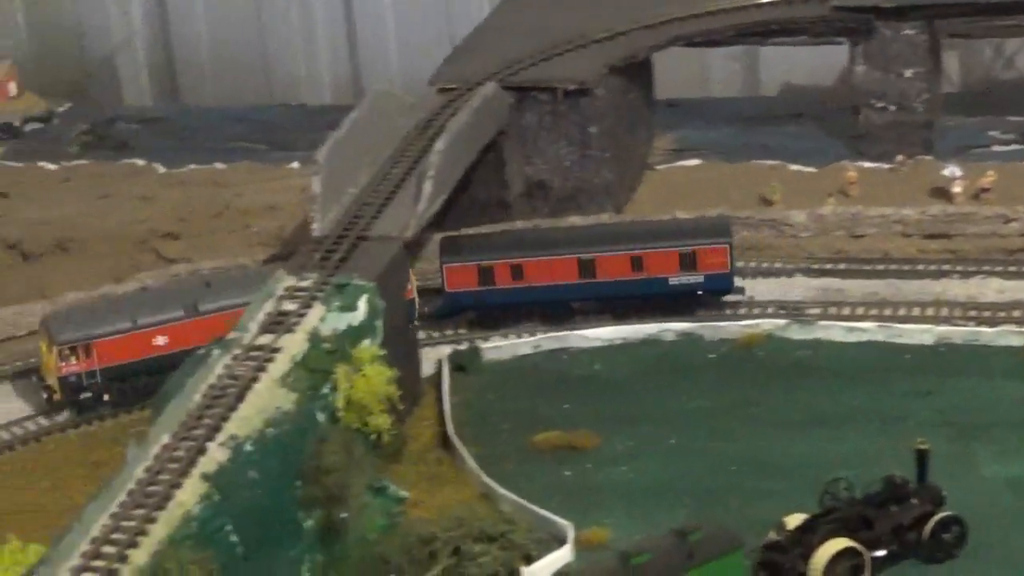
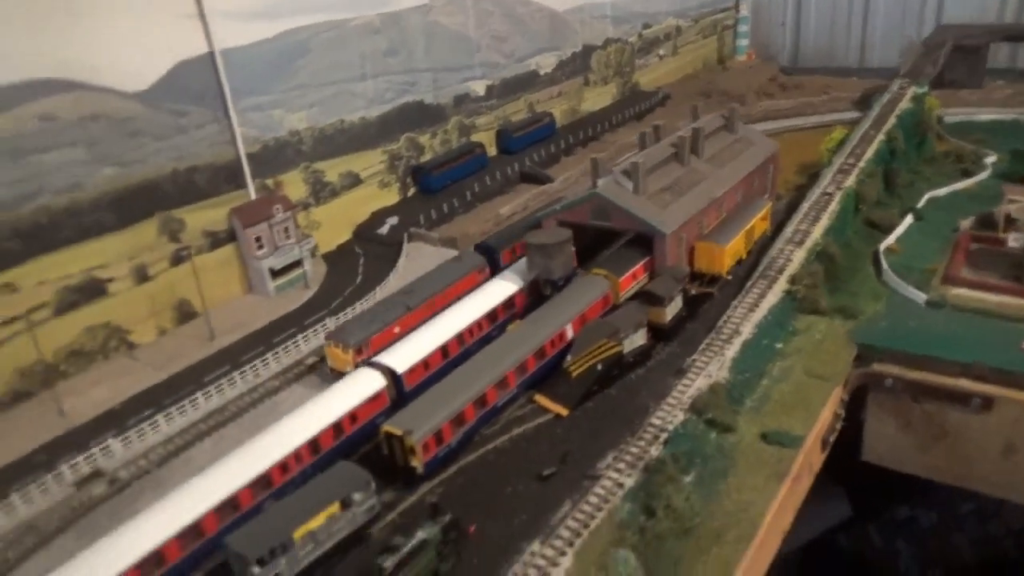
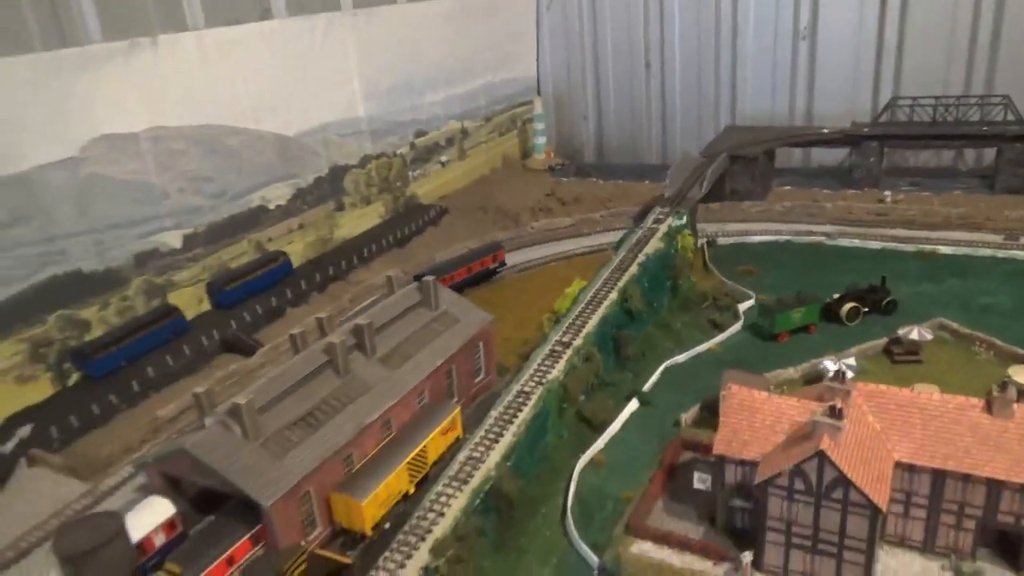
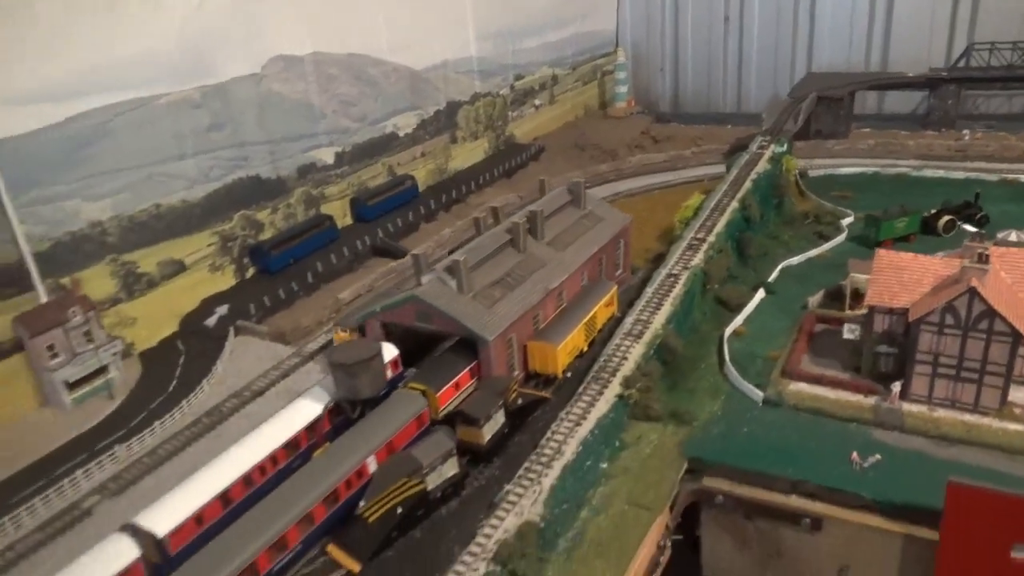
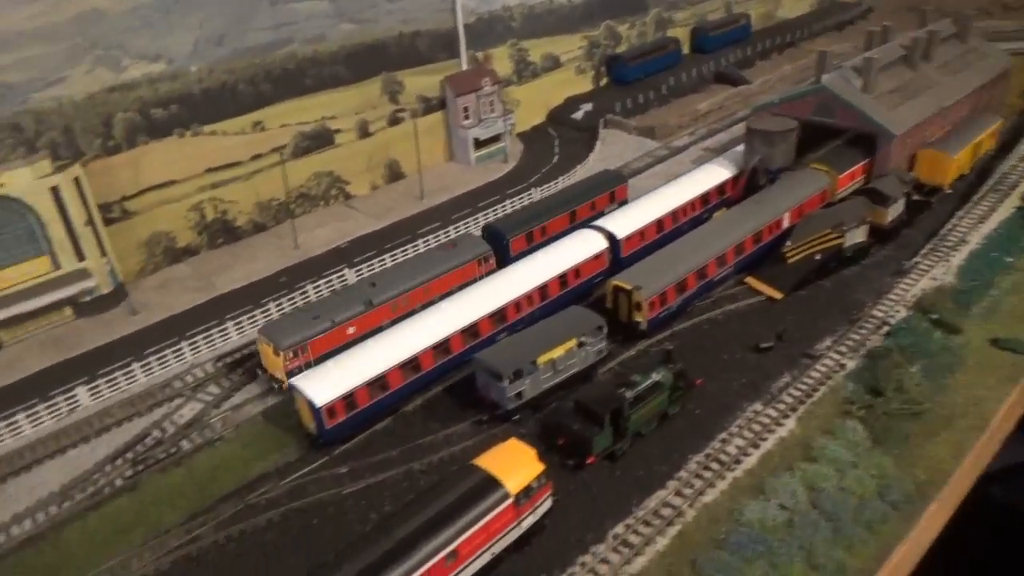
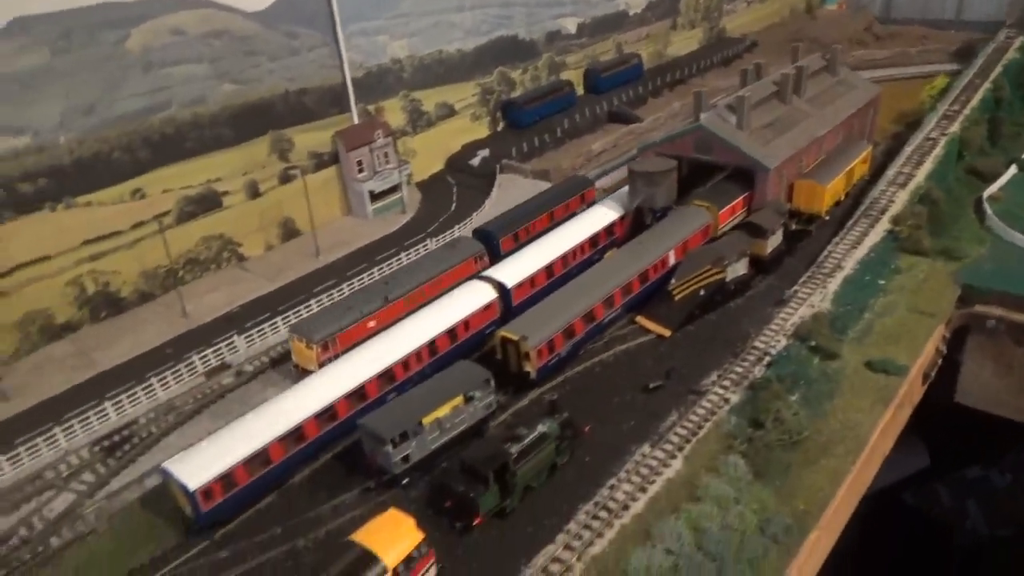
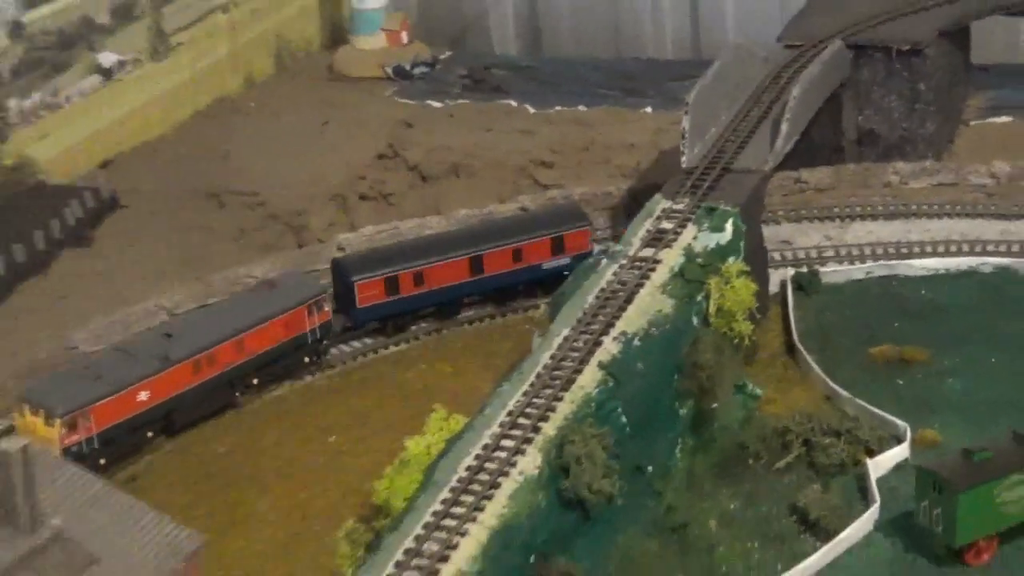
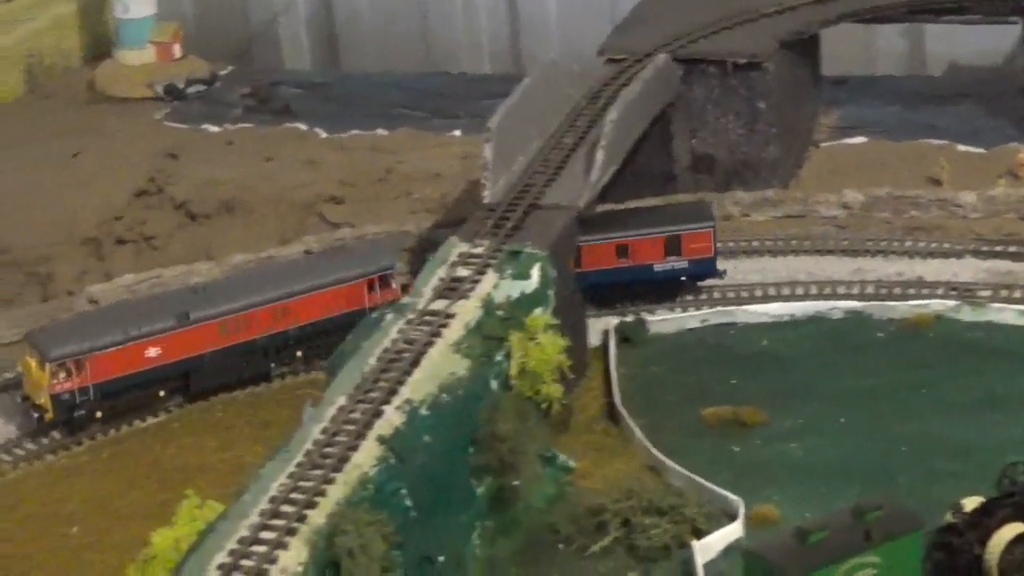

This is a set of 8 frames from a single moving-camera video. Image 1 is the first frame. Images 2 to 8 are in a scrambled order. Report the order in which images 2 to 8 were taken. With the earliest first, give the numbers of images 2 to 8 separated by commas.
8, 7, 3, 4, 2, 6, 5
